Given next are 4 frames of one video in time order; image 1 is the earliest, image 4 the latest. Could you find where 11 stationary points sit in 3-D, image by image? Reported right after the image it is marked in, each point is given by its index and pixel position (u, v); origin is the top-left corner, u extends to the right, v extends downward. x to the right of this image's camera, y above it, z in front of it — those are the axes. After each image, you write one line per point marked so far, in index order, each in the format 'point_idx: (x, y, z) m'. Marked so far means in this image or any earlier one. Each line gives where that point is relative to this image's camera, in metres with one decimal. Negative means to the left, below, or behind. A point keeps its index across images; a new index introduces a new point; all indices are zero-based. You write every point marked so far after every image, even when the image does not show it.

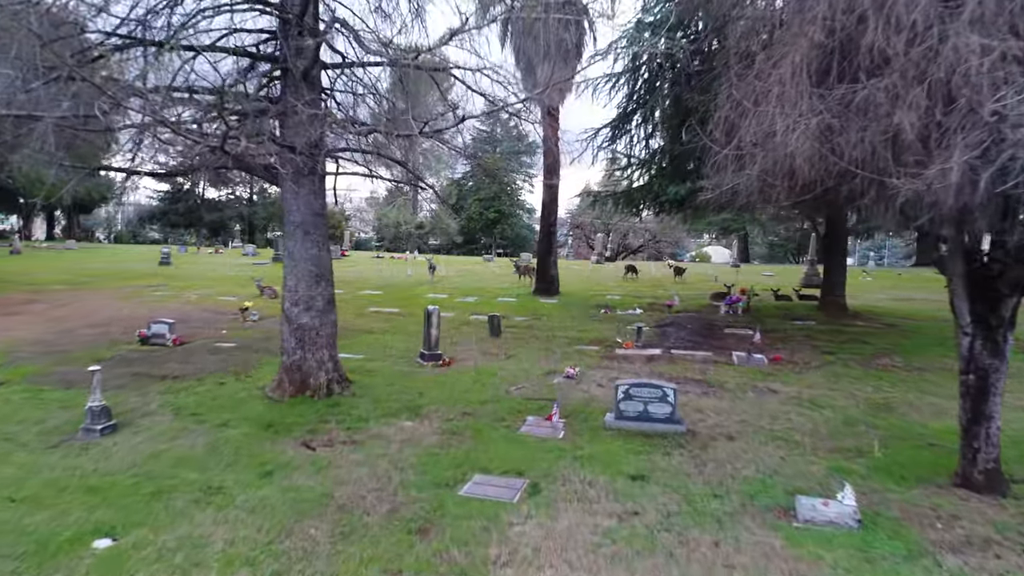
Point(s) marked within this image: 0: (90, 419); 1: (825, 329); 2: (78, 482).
0: (-3.7, -1.1, +5.4) m
1: (+4.9, -0.6, +9.7) m
2: (-3.2, -1.4, +4.5) m
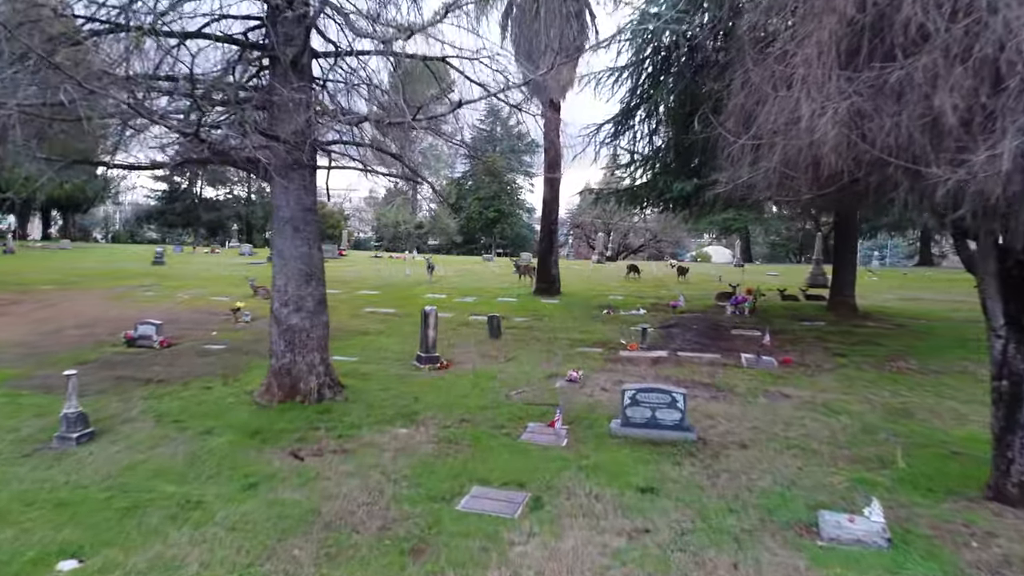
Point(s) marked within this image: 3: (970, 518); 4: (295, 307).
0: (-3.7, -1.1, +5.1) m
1: (+4.9, -0.6, +9.4) m
2: (-3.2, -1.4, +4.2) m
3: (+3.0, -1.5, +4.1) m
4: (-2.1, -0.2, +6.0) m
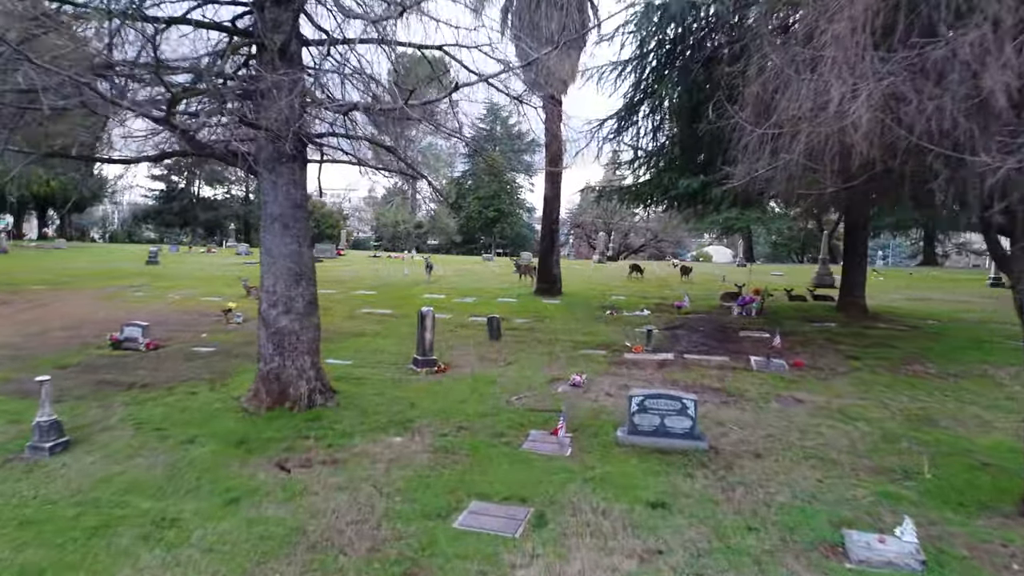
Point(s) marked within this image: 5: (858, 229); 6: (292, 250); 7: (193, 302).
0: (-3.7, -1.1, +4.8) m
1: (+4.9, -0.6, +9.1) m
2: (-3.2, -1.4, +3.9) m
3: (+3.0, -1.5, +3.7) m
4: (-2.1, -0.2, +5.7) m
5: (+5.8, +1.0, +10.3) m
6: (-2.0, +0.3, +5.7) m
7: (-5.7, -0.2, +11.0) m
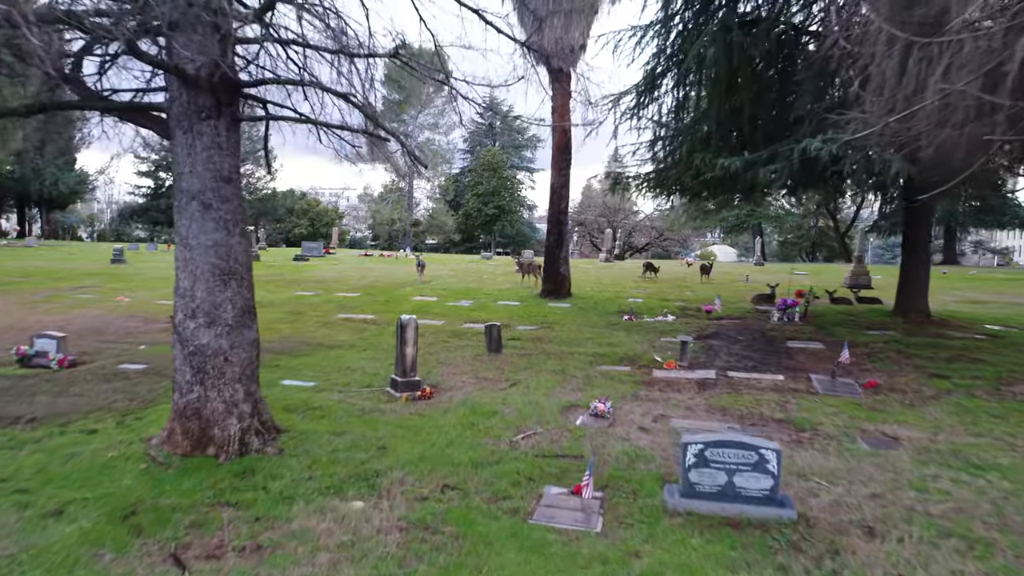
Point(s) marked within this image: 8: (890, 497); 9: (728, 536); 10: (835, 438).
0: (-3.6, -1.2, +3.3) m
1: (+5.0, -0.7, +7.6) m
2: (-3.1, -1.4, +2.4) m
3: (+3.1, -1.5, +2.2) m
4: (-2.0, -0.2, +4.1) m
5: (+5.8, +1.0, +8.8) m
6: (-2.0, +0.3, +4.1) m
7: (-5.7, -0.3, +9.5) m
8: (+2.4, -1.3, +3.9) m
9: (+1.2, -1.4, +3.4) m
10: (+2.5, -1.2, +4.9) m
